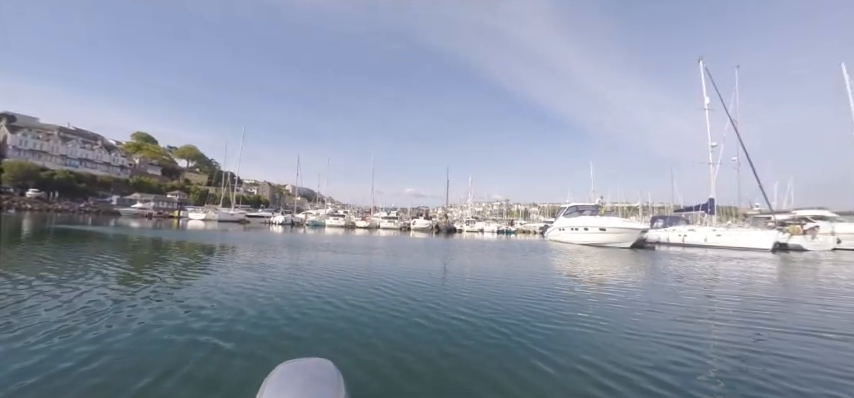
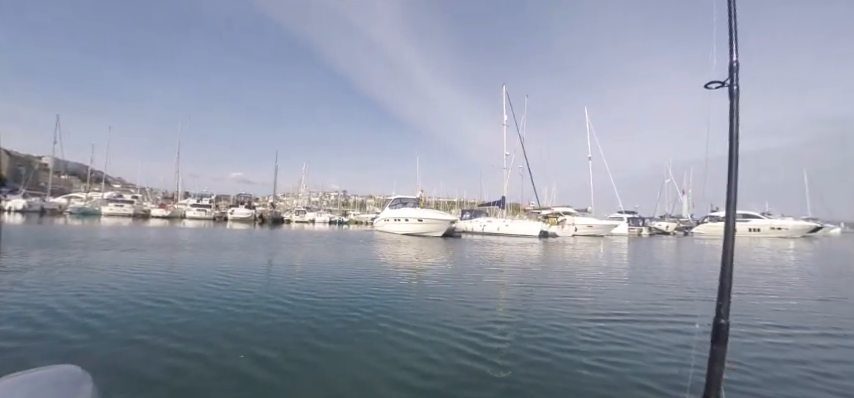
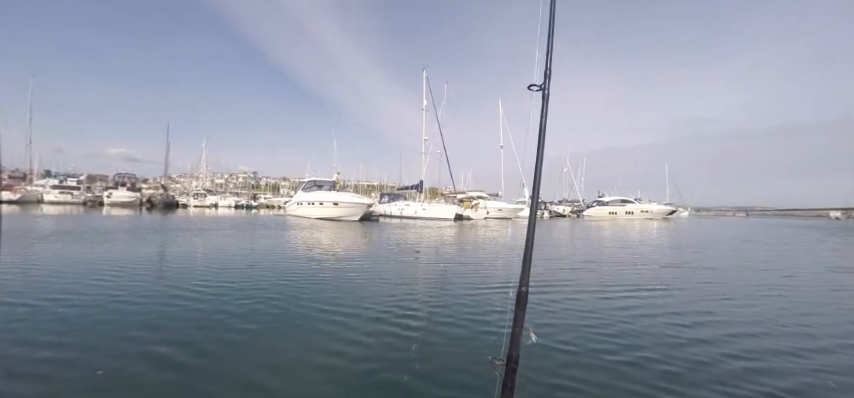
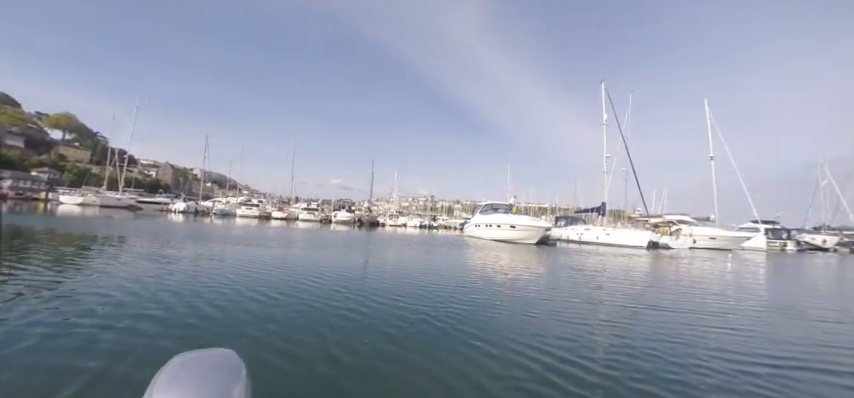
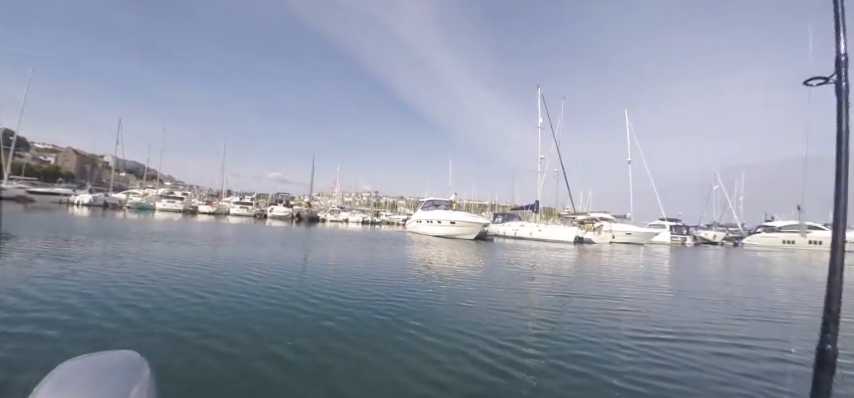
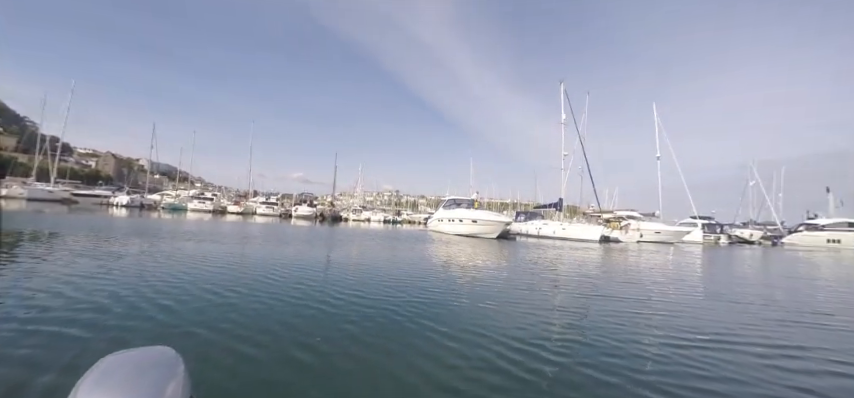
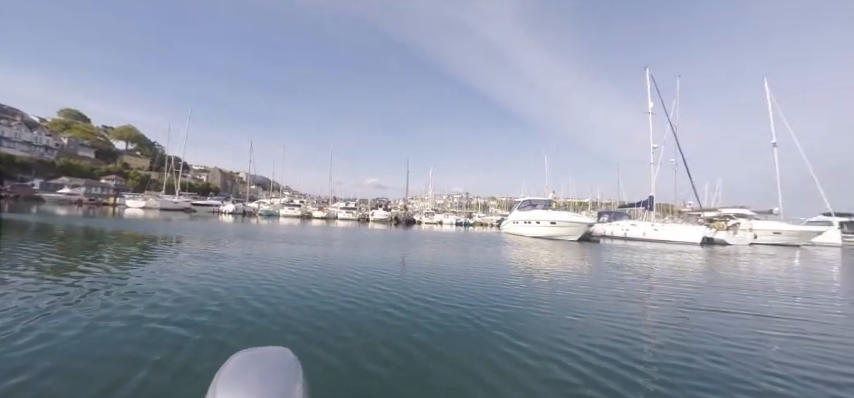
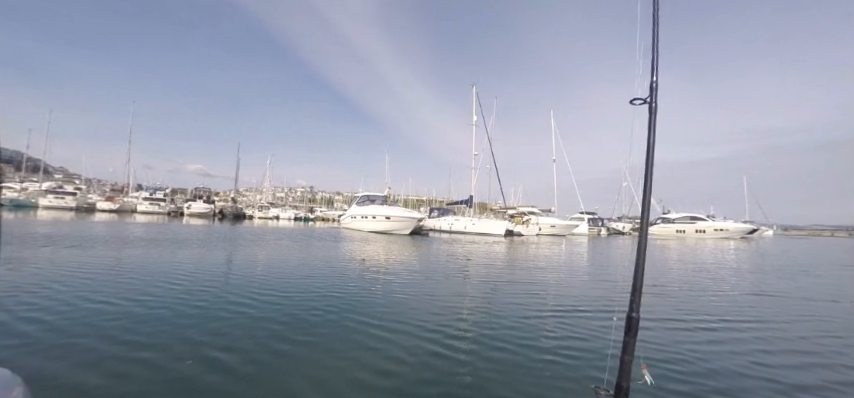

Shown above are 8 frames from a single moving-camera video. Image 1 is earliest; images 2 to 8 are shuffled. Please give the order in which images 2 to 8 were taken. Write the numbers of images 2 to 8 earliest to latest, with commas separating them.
7, 4, 6, 5, 2, 8, 3
